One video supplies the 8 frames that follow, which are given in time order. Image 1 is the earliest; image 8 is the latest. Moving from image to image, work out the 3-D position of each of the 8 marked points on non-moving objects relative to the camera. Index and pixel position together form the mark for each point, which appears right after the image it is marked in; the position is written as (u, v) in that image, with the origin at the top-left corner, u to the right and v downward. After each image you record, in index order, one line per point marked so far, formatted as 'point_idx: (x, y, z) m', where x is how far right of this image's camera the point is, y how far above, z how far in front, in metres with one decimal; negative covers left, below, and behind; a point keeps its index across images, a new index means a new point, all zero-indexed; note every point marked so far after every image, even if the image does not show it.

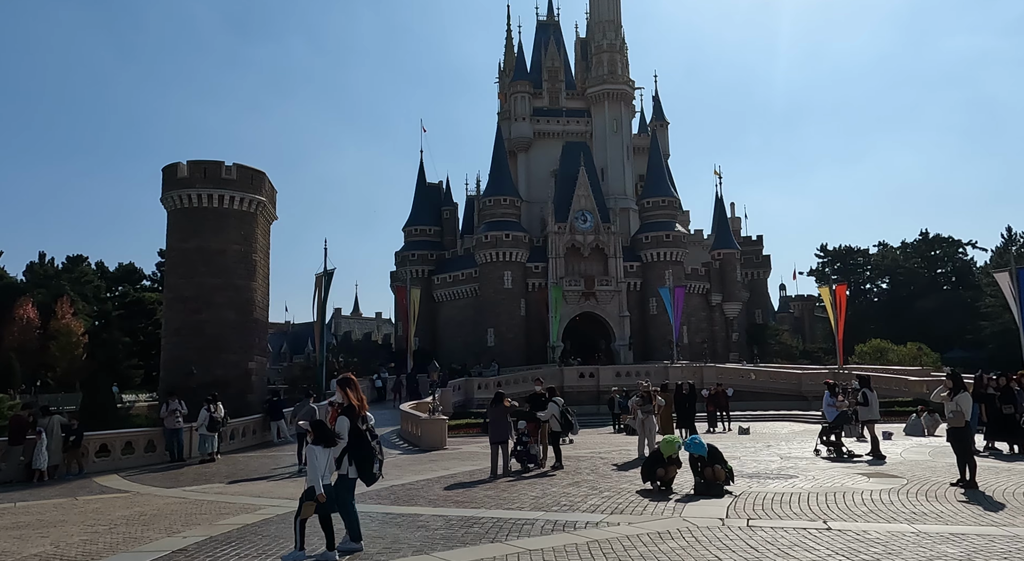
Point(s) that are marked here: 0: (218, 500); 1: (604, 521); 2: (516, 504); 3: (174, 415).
0: (-4.4, -3.4, +11.5) m
1: (+1.0, -2.7, +8.4) m
2: (+0.1, -3.0, +10.3) m
3: (-8.4, -3.3, +18.8) m
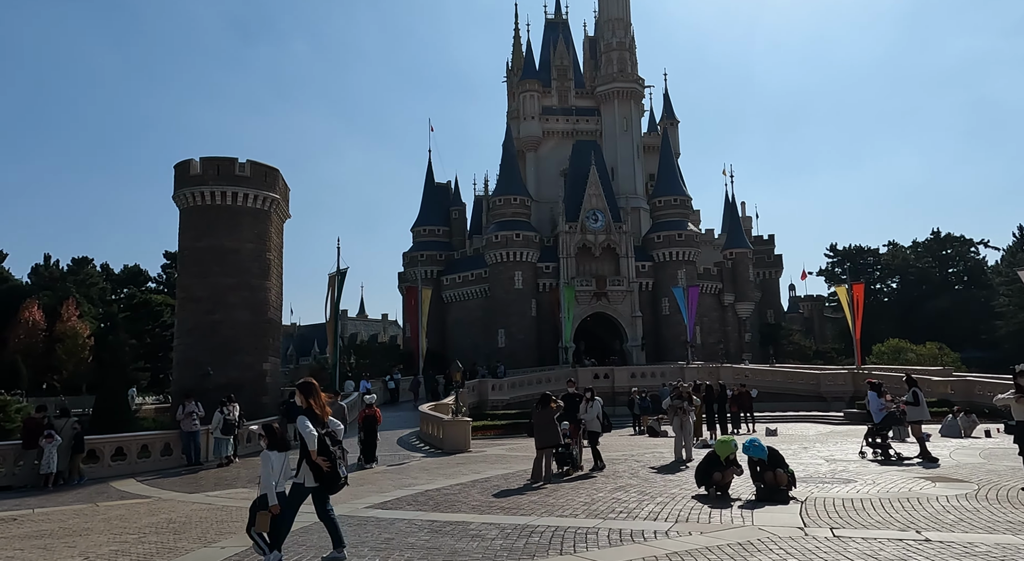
0: (-3.8, -3.3, +10.9) m
1: (+1.7, -2.6, +7.8) m
2: (+0.7, -2.9, +9.7) m
3: (-7.7, -3.3, +18.2) m
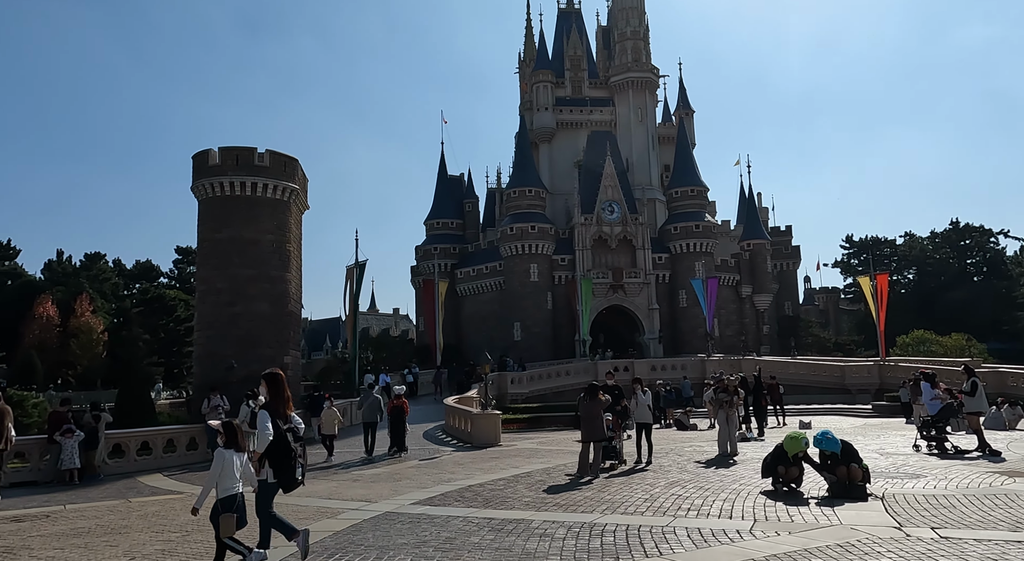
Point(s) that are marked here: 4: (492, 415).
0: (-3.0, -3.1, +10.4) m
1: (+2.4, -2.4, +7.3) m
2: (+1.4, -2.7, +9.2) m
3: (-6.9, -3.0, +17.8) m
4: (-0.5, -3.4, +19.5) m
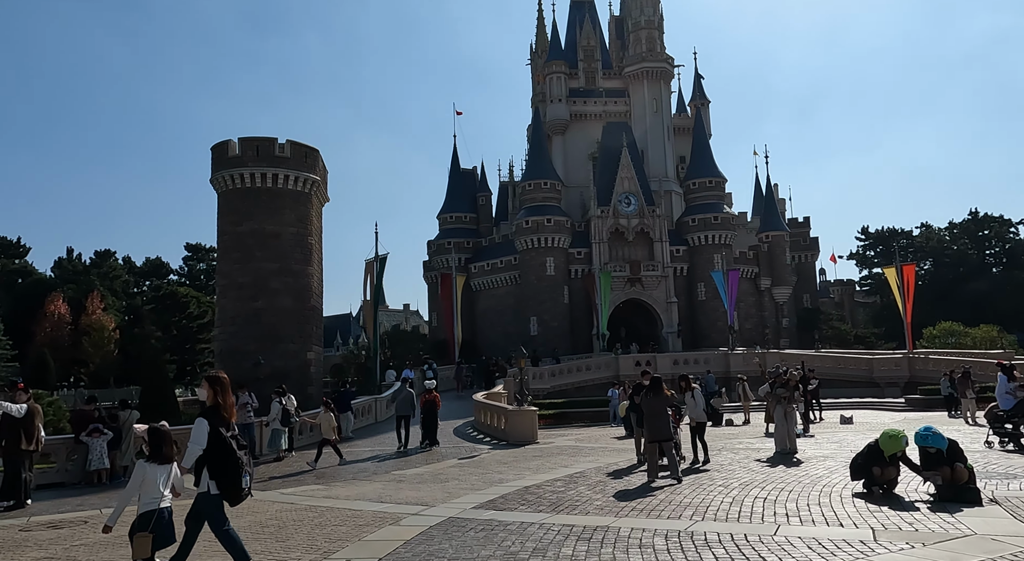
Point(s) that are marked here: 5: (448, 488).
0: (-2.2, -2.9, +9.7) m
1: (+3.2, -2.2, +6.5) m
2: (+2.3, -2.6, +8.4) m
3: (-6.0, -2.9, +17.1) m
4: (+0.4, -3.2, +18.8) m
5: (-1.0, -3.2, +11.8) m
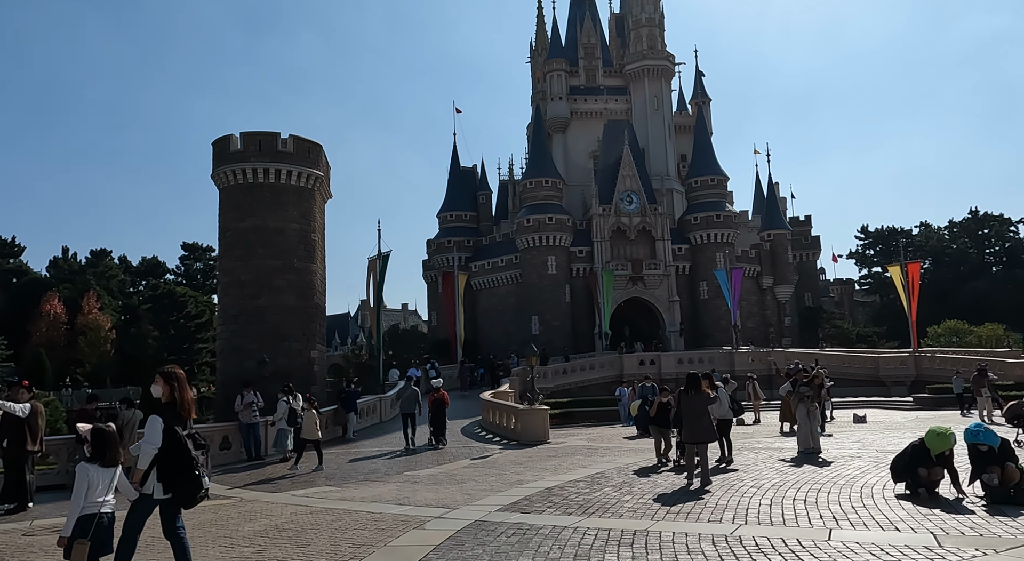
0: (-1.9, -2.9, +9.3) m
1: (+3.5, -2.1, +6.1) m
2: (+2.6, -2.5, +8.0) m
3: (-5.7, -2.8, +16.7) m
4: (+0.7, -3.1, +18.4) m
5: (-0.7, -3.1, +11.4) m
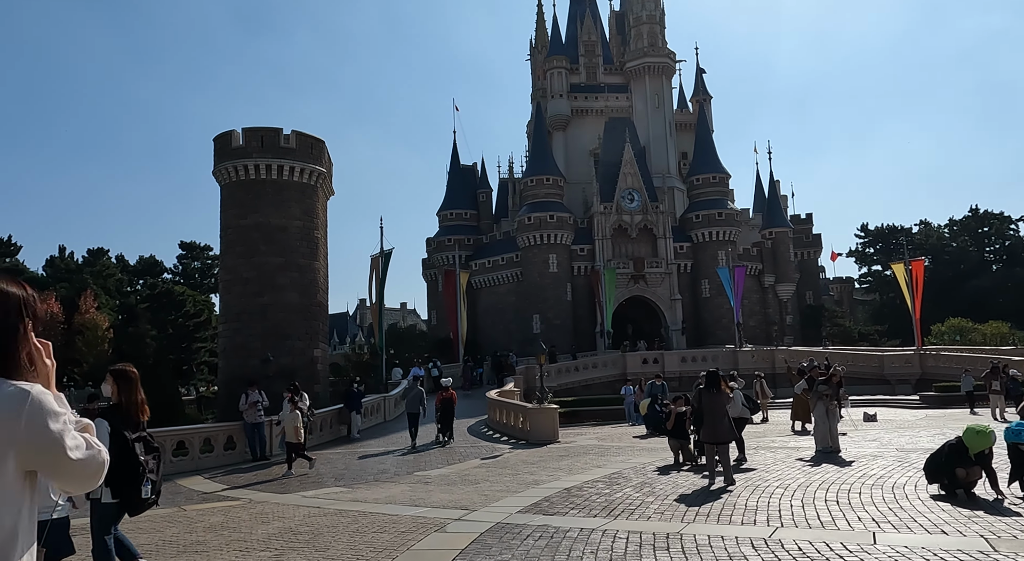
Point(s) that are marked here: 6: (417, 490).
0: (-1.6, -2.8, +9.0) m
1: (+3.8, -2.1, +5.8) m
2: (+2.8, -2.4, +7.8) m
3: (-5.5, -2.7, +16.3) m
4: (+0.9, -3.1, +18.1) m
5: (-0.4, -3.0, +11.1) m
6: (-1.4, -3.1, +11.4) m
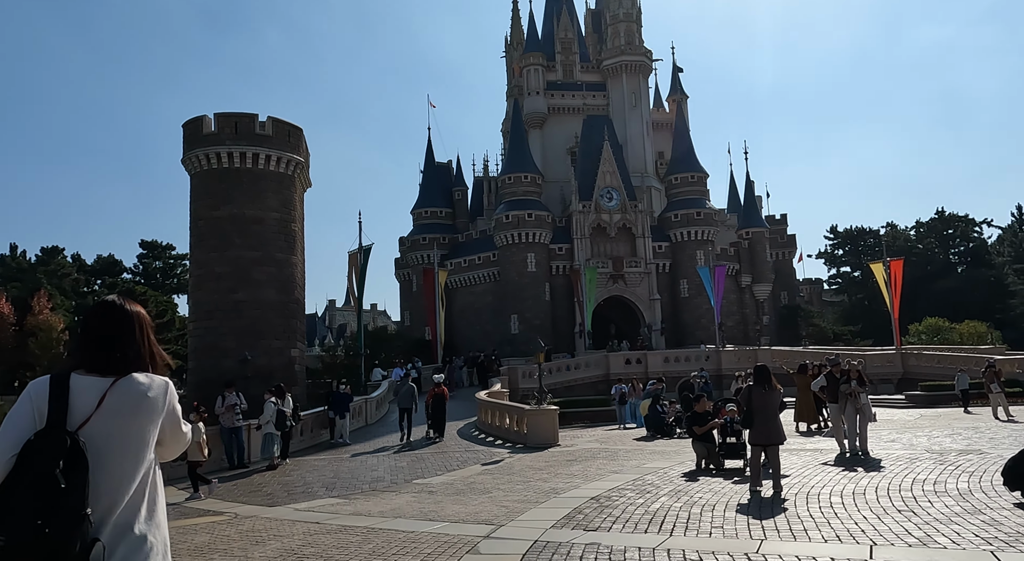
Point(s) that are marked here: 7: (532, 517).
0: (-1.3, -2.6, +7.9) m
1: (+4.3, -1.9, +5.0) m
2: (+3.2, -2.2, +6.8) m
3: (-5.5, -2.6, +15.0) m
4: (+0.8, -2.9, +17.1) m
5: (-0.2, -2.9, +10.0) m
6: (-1.2, -3.0, +10.3) m
7: (+0.2, -2.6, +8.5) m
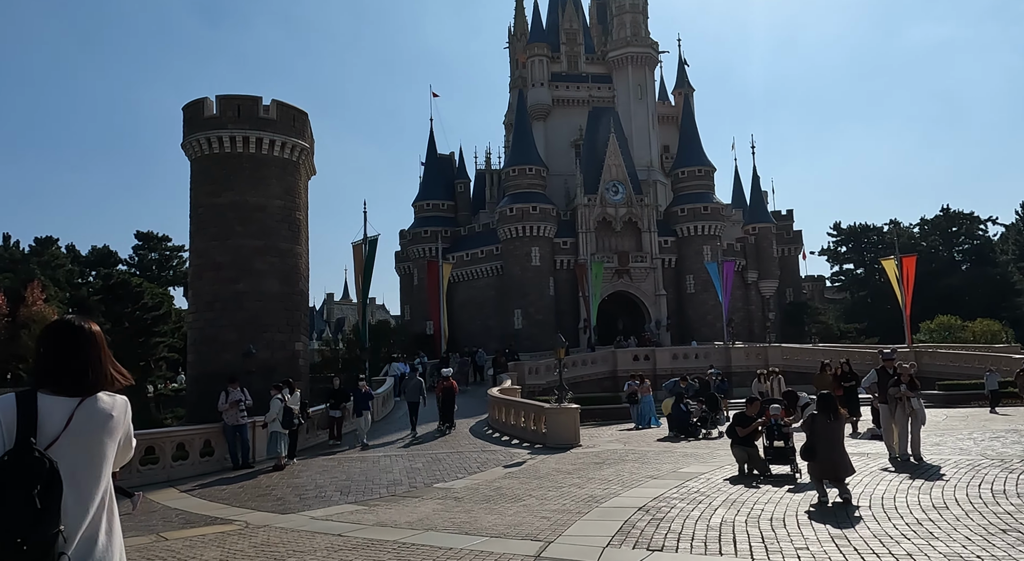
0: (-0.8, -2.5, +7.0) m
1: (+4.8, -1.8, +4.1) m
2: (+3.7, -2.1, +5.9) m
3: (-5.1, -2.3, +14.1) m
4: (+1.2, -2.7, +16.2) m
5: (+0.2, -2.7, +9.1) m
6: (-0.7, -2.8, +9.4) m
7: (+0.7, -2.5, +7.6) m
